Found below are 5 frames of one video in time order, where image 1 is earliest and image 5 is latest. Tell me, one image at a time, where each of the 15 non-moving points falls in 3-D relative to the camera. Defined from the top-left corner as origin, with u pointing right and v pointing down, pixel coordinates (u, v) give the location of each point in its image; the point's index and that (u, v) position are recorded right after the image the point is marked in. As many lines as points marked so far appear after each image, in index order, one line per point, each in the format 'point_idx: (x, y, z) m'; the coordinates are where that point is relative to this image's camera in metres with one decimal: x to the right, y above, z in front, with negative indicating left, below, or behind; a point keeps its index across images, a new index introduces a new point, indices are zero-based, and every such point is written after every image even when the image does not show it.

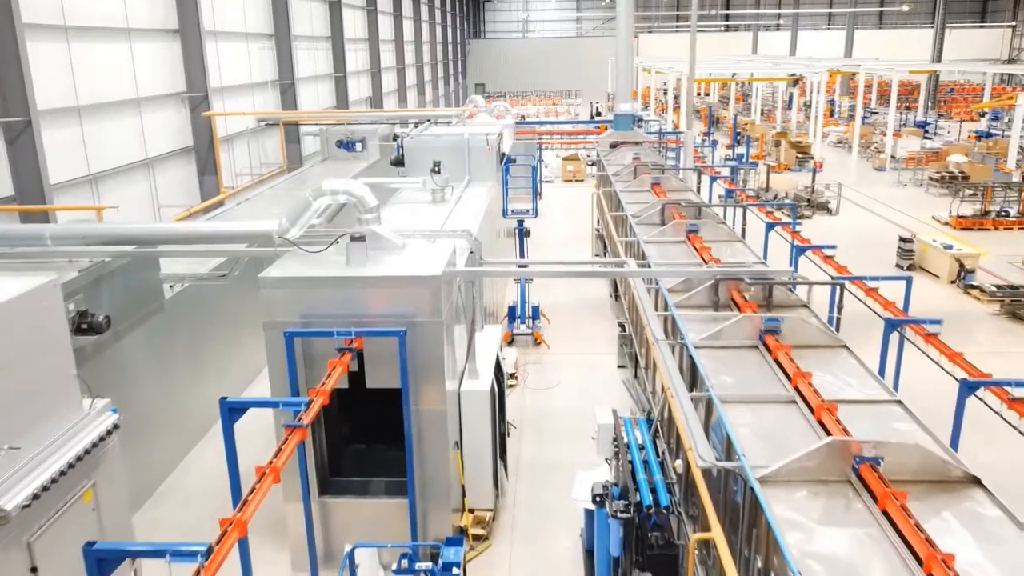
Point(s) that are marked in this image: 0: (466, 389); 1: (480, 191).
0: (-0.3, -0.6, +5.3) m
1: (-0.3, +0.9, +8.7) m
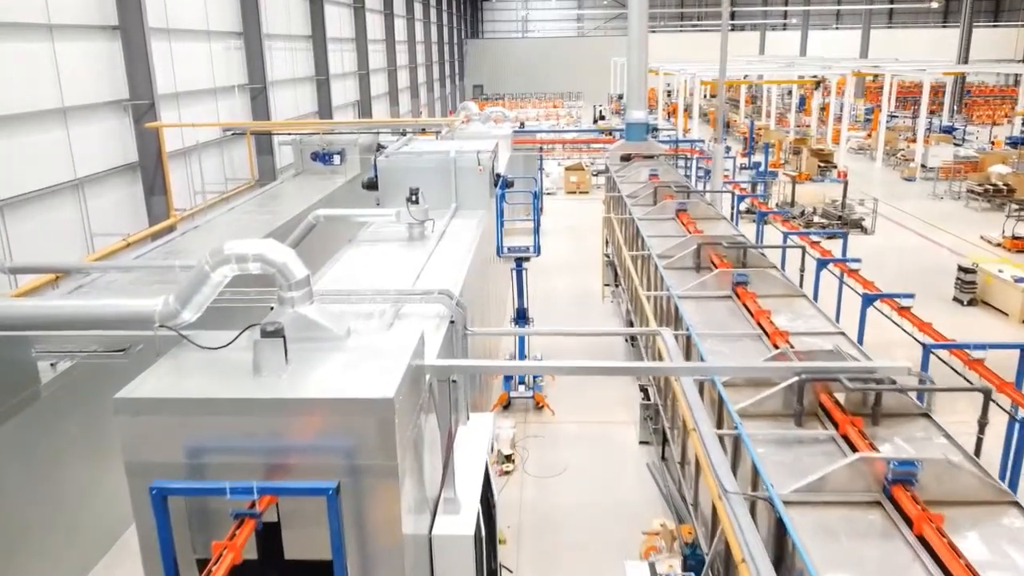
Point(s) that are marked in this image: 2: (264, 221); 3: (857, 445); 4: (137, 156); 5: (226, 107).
0: (-0.3, -1.0, +3.7) m
1: (-0.3, +0.5, +7.1) m
2: (-2.5, +0.7, +9.6) m
3: (+1.2, -0.6, +3.3) m
4: (-3.9, +1.4, +9.7) m
5: (-3.8, +2.4, +12.4) m
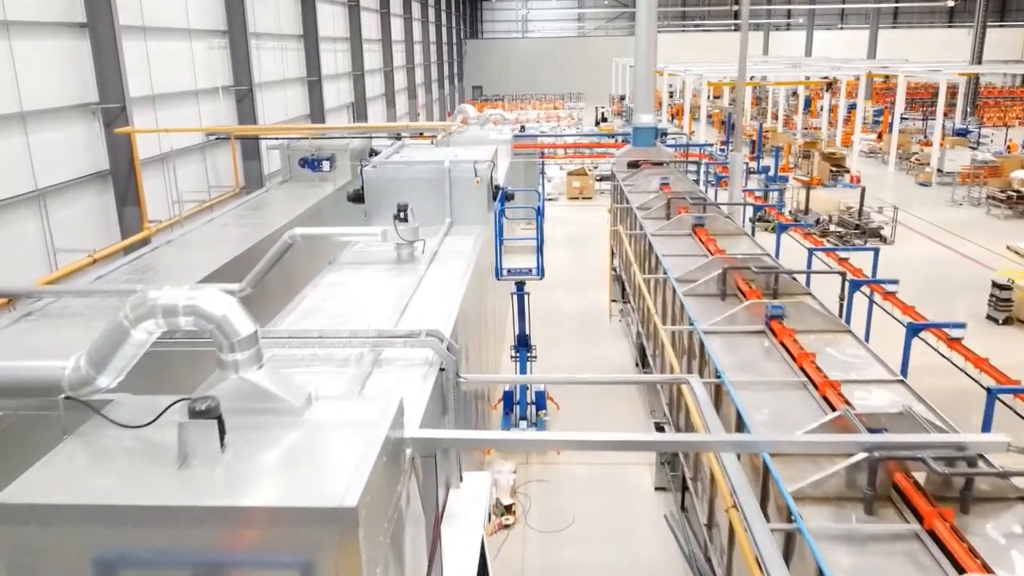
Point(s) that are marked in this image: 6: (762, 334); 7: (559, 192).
0: (-0.3, -1.1, +3.0) m
1: (-0.3, +0.3, +6.4) m
2: (-2.5, +0.5, +8.9) m
3: (+1.2, -0.7, +2.6) m
4: (-3.9, +1.2, +9.0) m
5: (-3.8, +2.2, +11.7) m
6: (+1.2, -0.2, +4.7) m
7: (+0.8, +1.7, +17.0) m
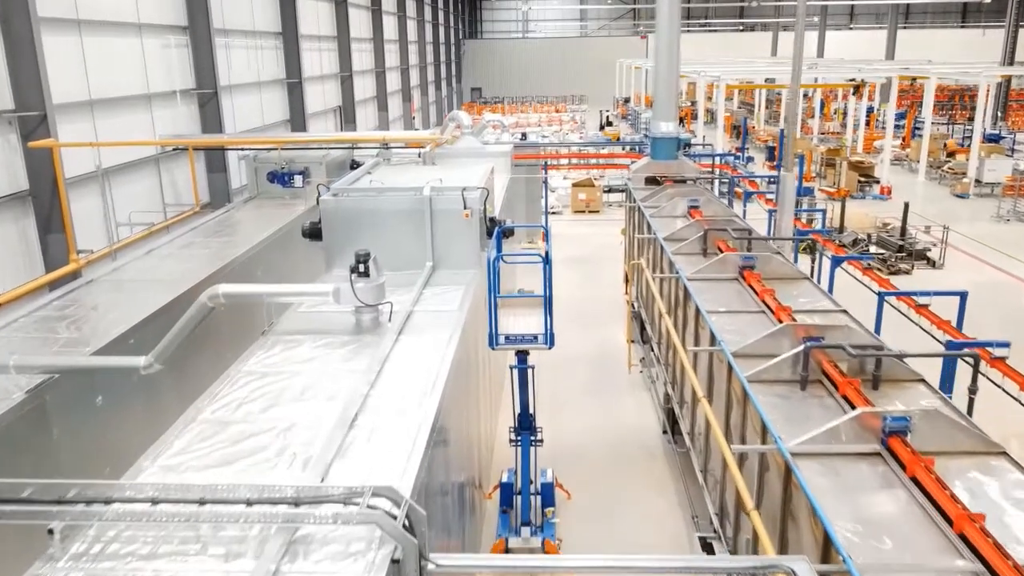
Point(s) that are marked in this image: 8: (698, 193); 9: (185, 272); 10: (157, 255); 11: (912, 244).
0: (-0.3, -1.5, +1.5) m
1: (-0.3, 0.0, +4.9) m
2: (-2.5, +0.2, +7.4) m
3: (+1.2, -1.1, +1.1) m
4: (-3.9, +0.8, +7.5) m
5: (-3.8, +1.9, +10.2) m
6: (+1.2, -0.6, +3.2) m
7: (+0.8, +1.4, +15.5) m
8: (+1.6, +0.8, +8.2) m
9: (-2.5, +0.1, +7.1) m
10: (-2.9, +0.2, +7.7) m
11: (+4.9, +0.5, +11.5) m
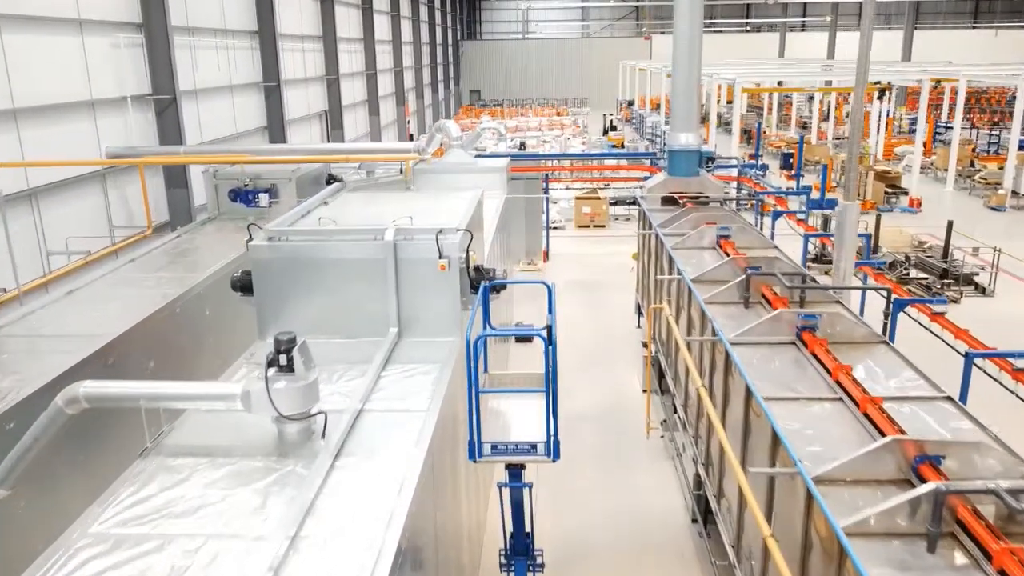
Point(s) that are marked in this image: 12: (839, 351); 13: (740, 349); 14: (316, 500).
0: (-0.3, -1.8, +0.2) m
1: (-0.4, -0.3, +3.6) m
2: (-2.5, -0.1, +6.1) m
3: (+1.2, -1.4, -0.1) m
4: (-3.9, +0.5, +6.2) m
5: (-3.8, +1.5, +9.0) m
6: (+1.2, -0.9, +1.9) m
7: (+0.8, +1.0, +14.2) m
8: (+1.6, +0.5, +6.9) m
9: (-2.5, -0.2, +5.8) m
10: (-3.0, -0.1, +6.4) m
11: (+4.9, +0.2, +10.3) m
12: (+1.5, -0.3, +4.3) m
13: (+1.1, -0.3, +4.4) m
14: (-0.6, -0.6, +2.6) m
